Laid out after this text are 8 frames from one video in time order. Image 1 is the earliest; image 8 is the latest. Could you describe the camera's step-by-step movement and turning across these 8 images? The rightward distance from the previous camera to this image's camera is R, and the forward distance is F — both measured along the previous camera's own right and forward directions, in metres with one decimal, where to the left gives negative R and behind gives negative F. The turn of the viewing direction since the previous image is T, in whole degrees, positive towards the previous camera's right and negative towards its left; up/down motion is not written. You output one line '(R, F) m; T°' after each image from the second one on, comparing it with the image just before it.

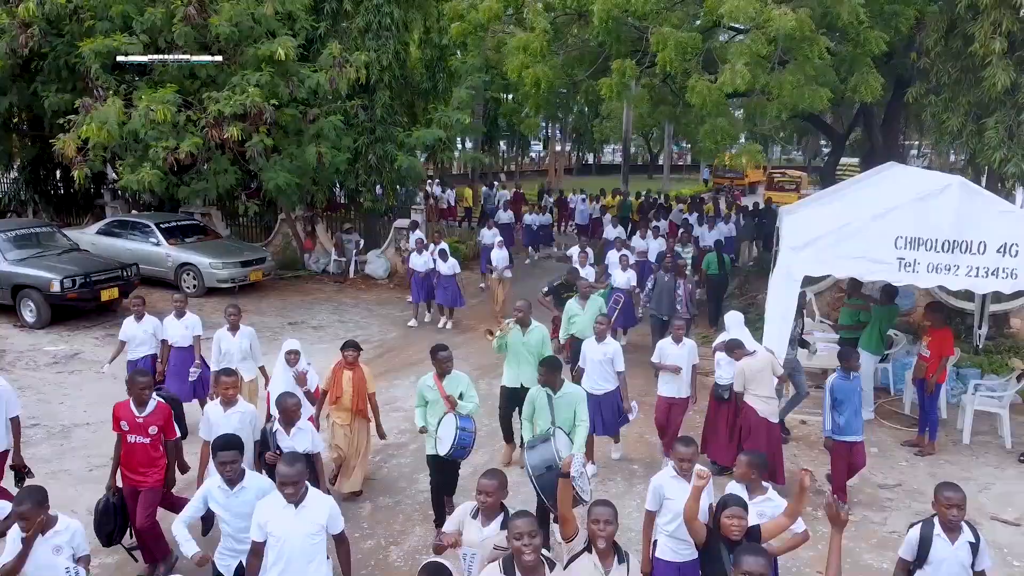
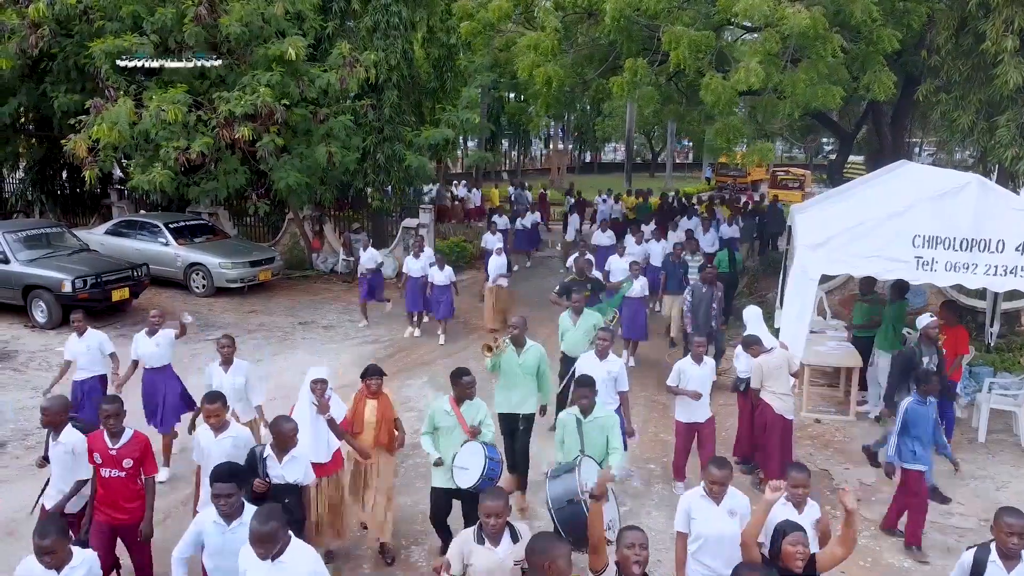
(-0.1, 0.0) m; 0°
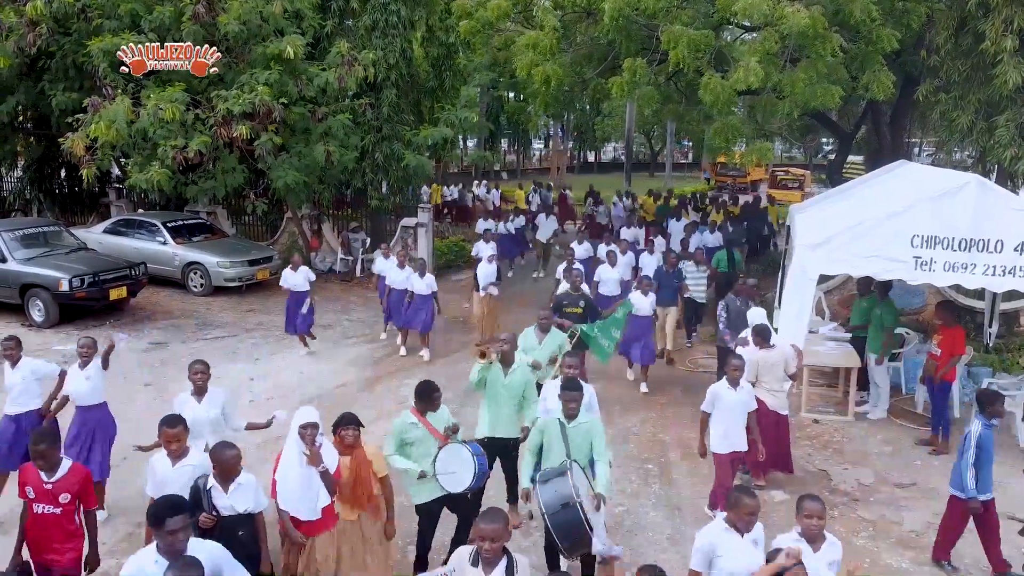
(0.0, 0.0) m; 0°
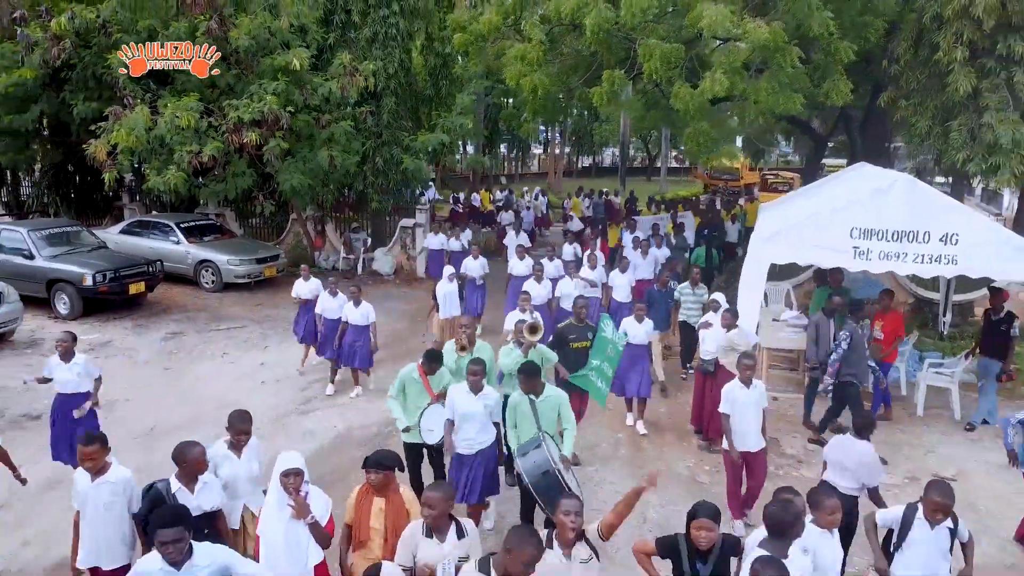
(+0.1, -0.9) m; 0°
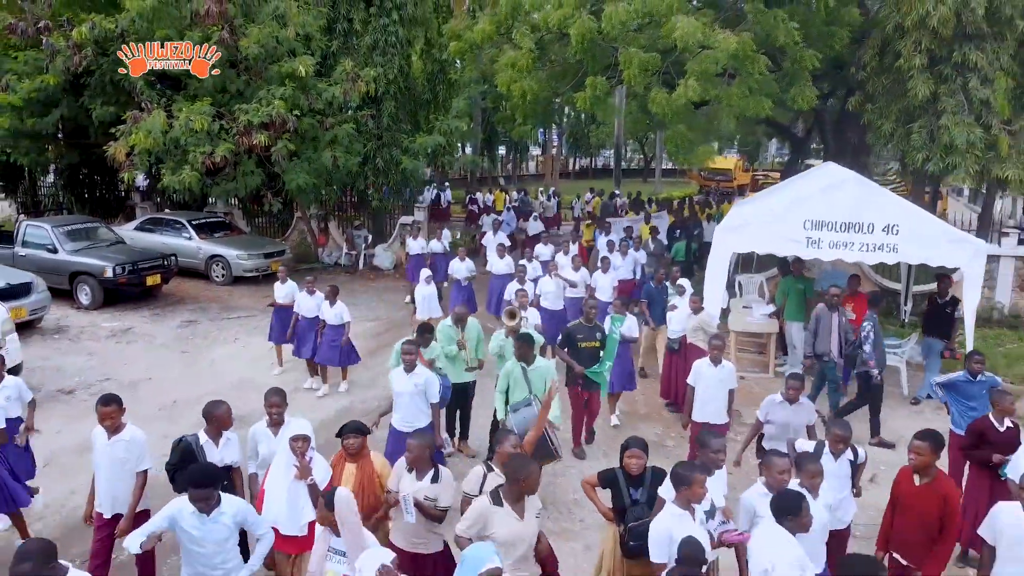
(+0.1, -0.9) m; 0°
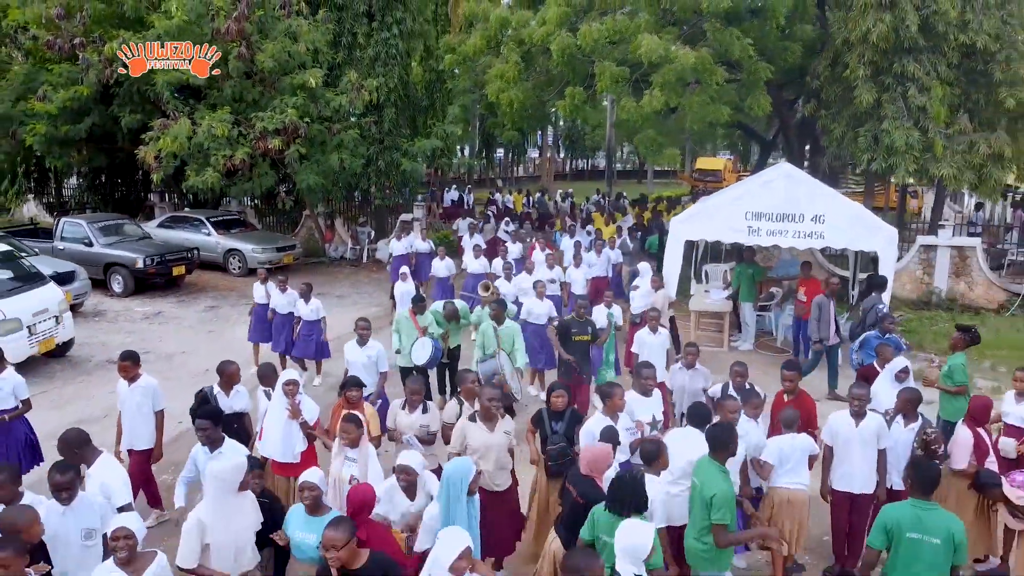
(+0.2, -1.6) m; 0°
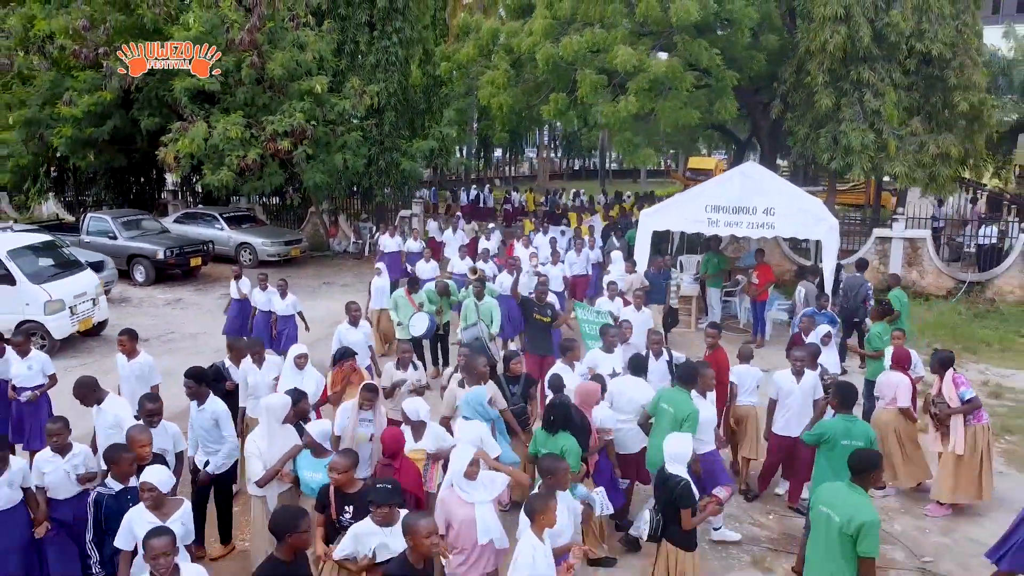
(+0.2, -1.4) m; 0°
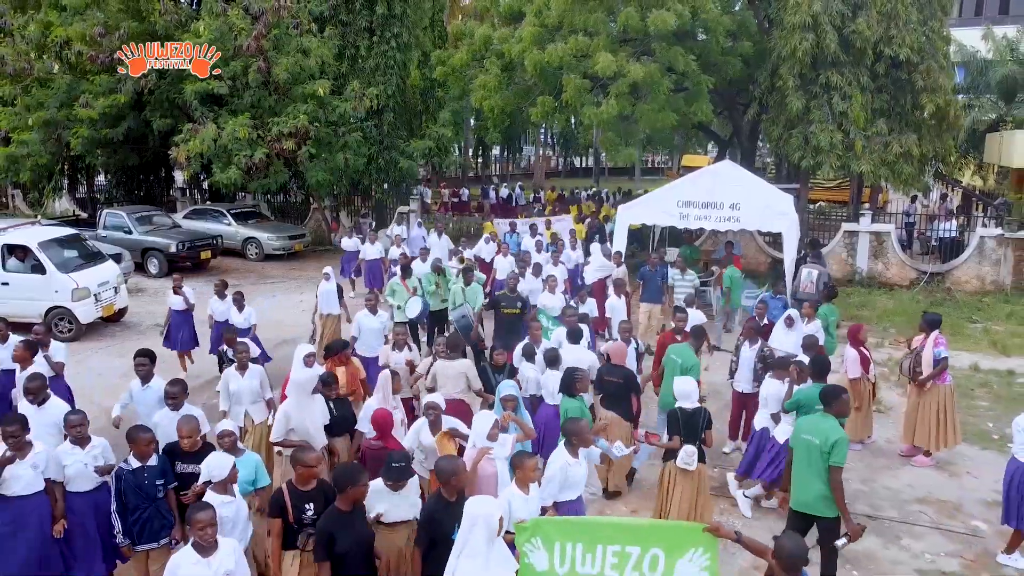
(+0.2, -1.1) m; 0°
